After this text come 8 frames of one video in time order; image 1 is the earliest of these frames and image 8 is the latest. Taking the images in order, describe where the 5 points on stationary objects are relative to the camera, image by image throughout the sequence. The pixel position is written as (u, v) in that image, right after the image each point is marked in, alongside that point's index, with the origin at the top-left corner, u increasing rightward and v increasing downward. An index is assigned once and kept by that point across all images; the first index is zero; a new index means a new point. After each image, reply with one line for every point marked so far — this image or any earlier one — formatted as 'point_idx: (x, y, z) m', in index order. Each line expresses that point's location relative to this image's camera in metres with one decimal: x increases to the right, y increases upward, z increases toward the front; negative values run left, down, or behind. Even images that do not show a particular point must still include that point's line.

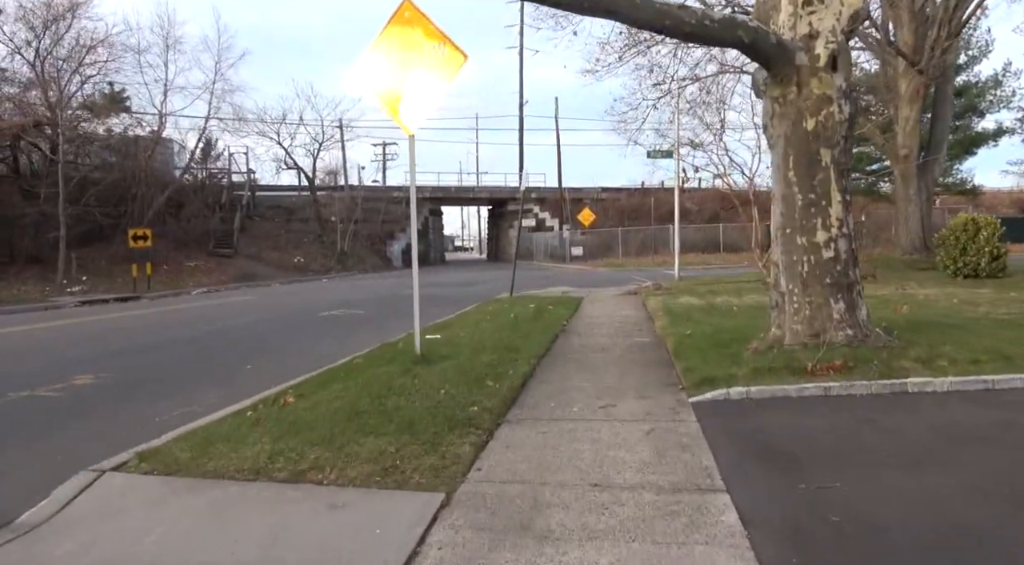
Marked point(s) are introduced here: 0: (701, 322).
0: (+2.7, -0.6, +11.2) m
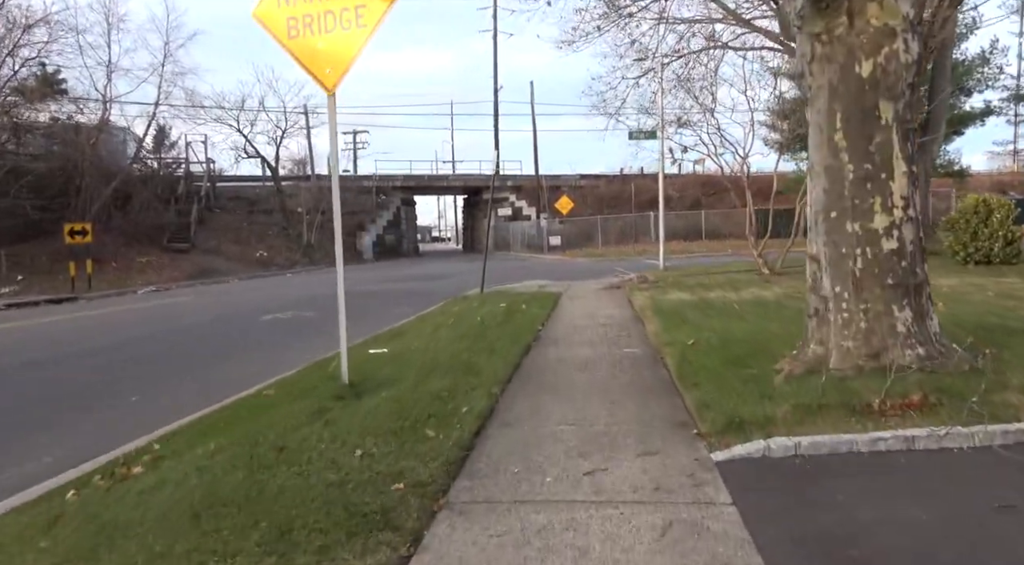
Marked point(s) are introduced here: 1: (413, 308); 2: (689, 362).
0: (+2.3, -0.5, +9.3) m
1: (-2.3, -0.6, +18.2) m
2: (+1.6, -0.7, +6.9) m
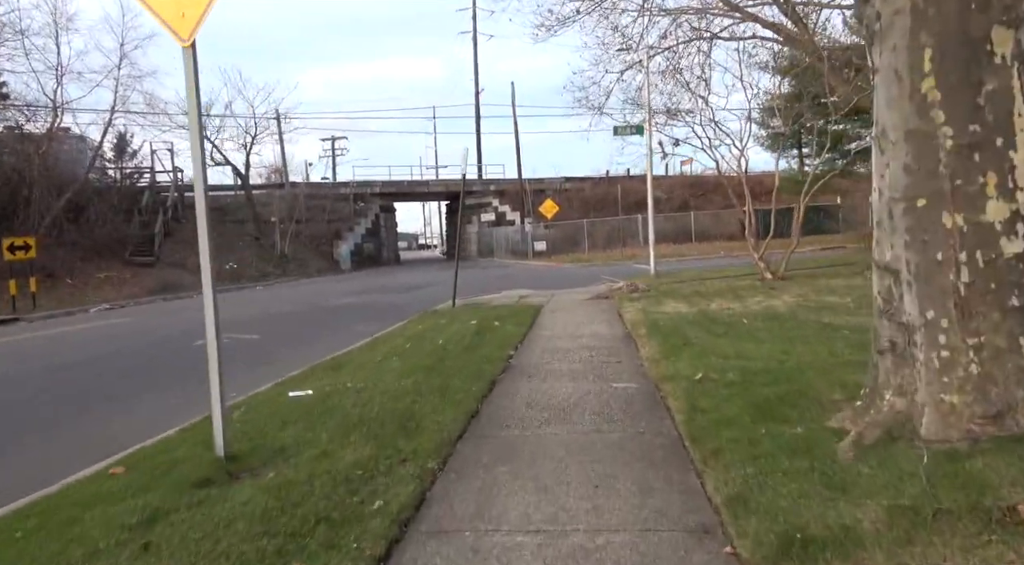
0: (+1.9, -0.7, +7.4) m
1: (-2.8, -0.9, +16.3) m
2: (+1.3, -0.8, +5.1) m
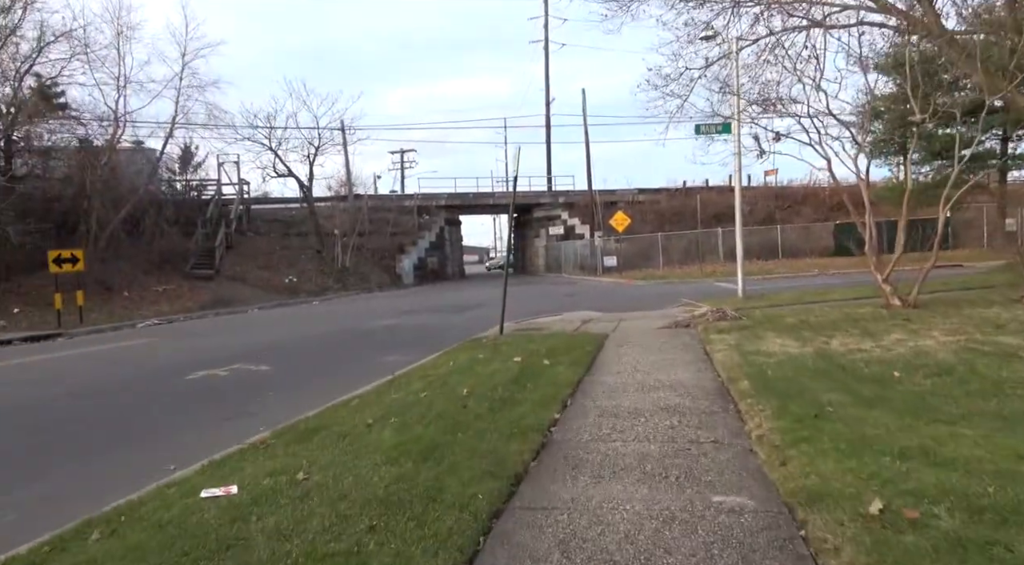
0: (+2.1, -0.9, +4.6) m
1: (-1.8, -1.3, +13.8) m
2: (+1.3, -1.1, +2.3) m
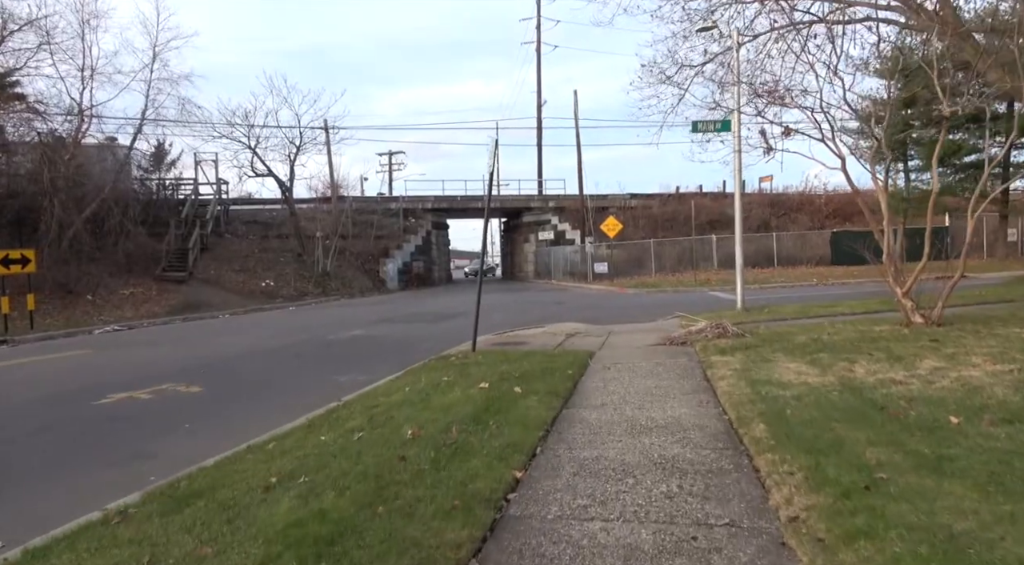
0: (+1.8, -1.1, +3.1) m
1: (-2.2, -1.4, +12.3) m
2: (+1.0, -1.2, +0.7) m
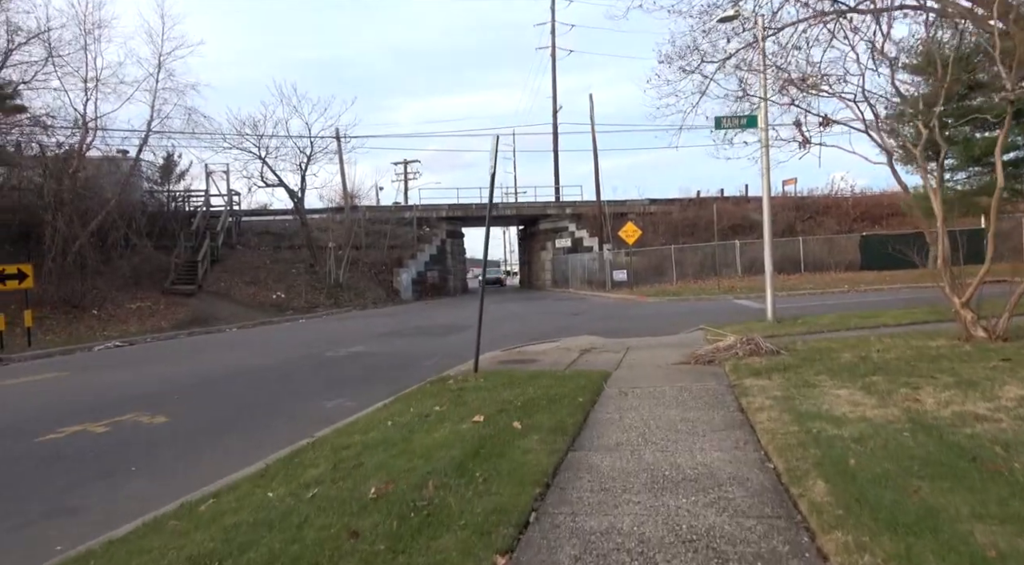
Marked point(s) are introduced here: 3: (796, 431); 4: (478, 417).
0: (+1.7, -1.1, +1.8) m
1: (-2.1, -1.6, +11.1) m
2: (+0.8, -1.2, -0.5) m
3: (+2.2, -1.1, +6.0) m
4: (-0.3, -1.3, +7.3) m
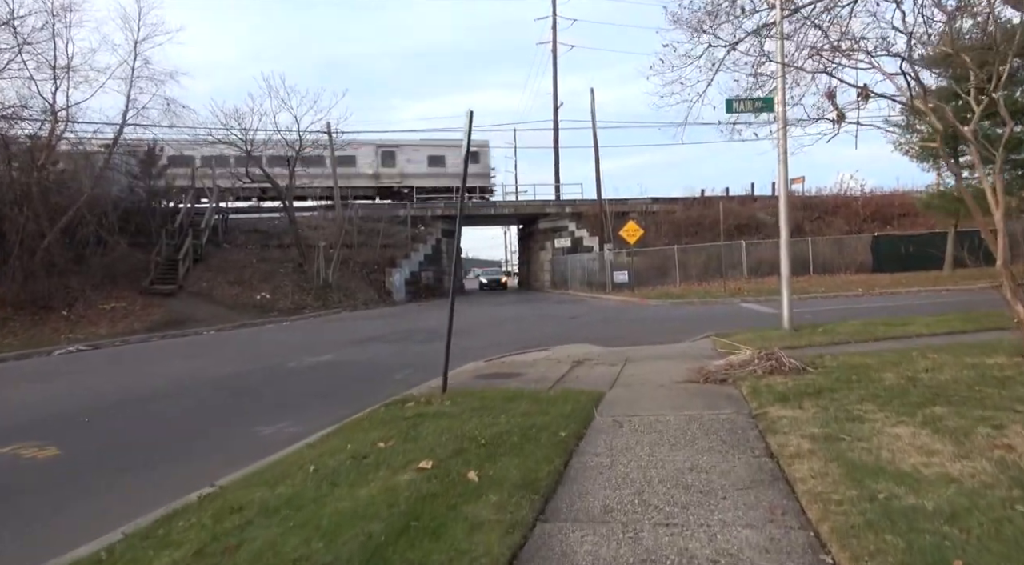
0: (+1.4, -1.2, 0.0) m
1: (-2.4, -1.6, +9.4) m
2: (+0.4, -1.2, -2.3) m
3: (+1.9, -1.2, +4.3) m
4: (-0.6, -1.3, +5.6) m
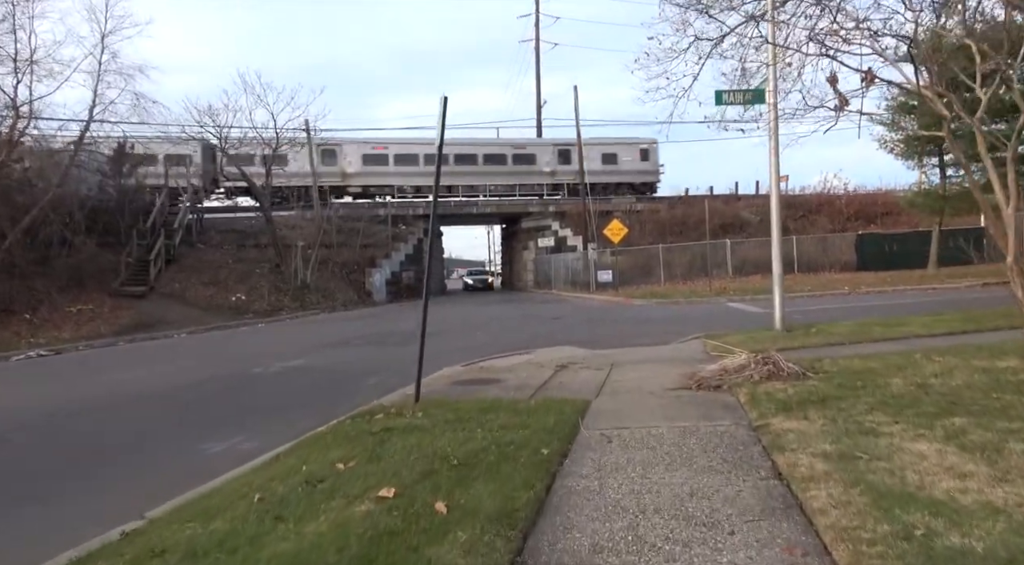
0: (+1.3, -1.2, -0.6) m
1: (-2.6, -1.6, +8.6) m
2: (+0.4, -1.2, -2.9) m
3: (+1.8, -1.2, +3.6) m
4: (-0.8, -1.3, +4.9) m
